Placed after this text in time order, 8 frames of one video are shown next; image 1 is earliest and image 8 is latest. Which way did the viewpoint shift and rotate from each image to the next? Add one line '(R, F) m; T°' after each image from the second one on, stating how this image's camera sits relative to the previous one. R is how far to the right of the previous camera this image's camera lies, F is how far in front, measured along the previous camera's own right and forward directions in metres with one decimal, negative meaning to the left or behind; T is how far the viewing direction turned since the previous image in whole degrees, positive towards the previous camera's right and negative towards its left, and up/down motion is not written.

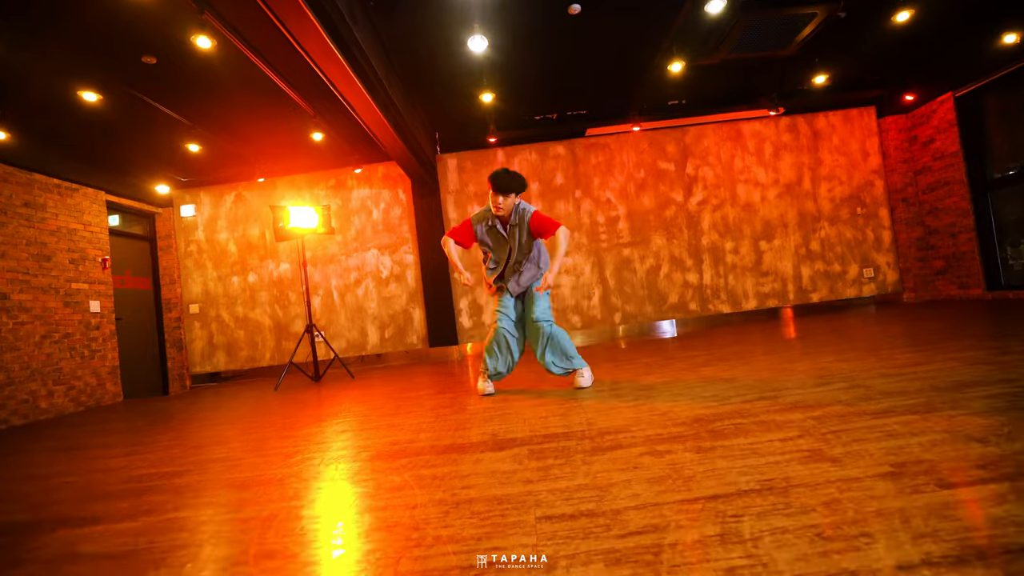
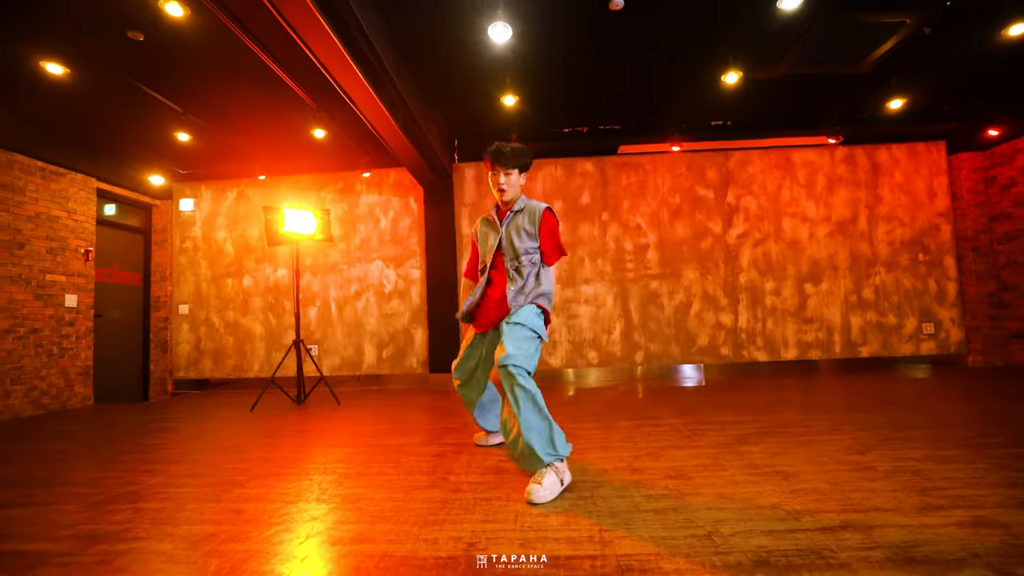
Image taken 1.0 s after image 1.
(+0.1, +0.5) m; -2°
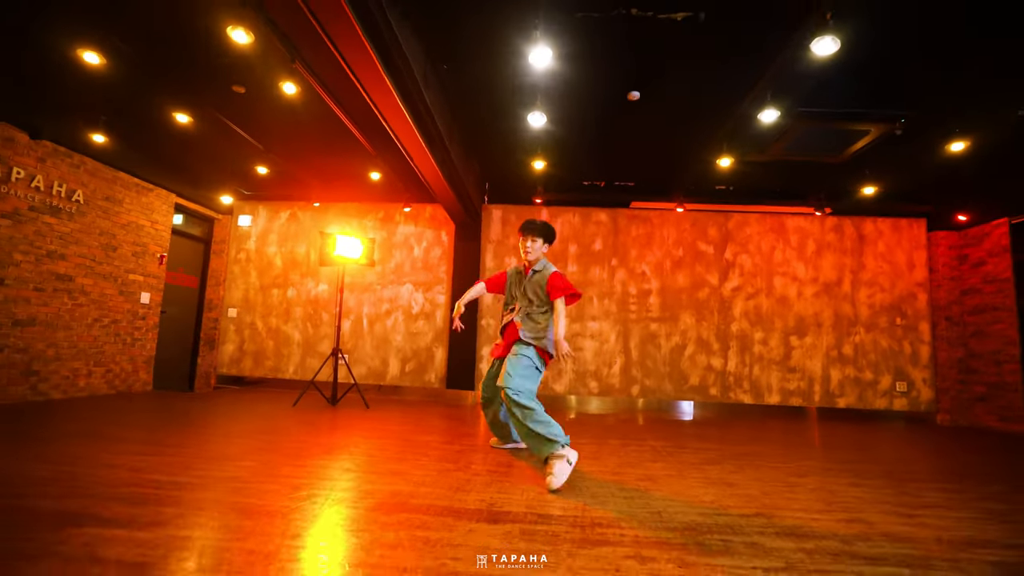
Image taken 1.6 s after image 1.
(-0.1, -0.7) m; -1°
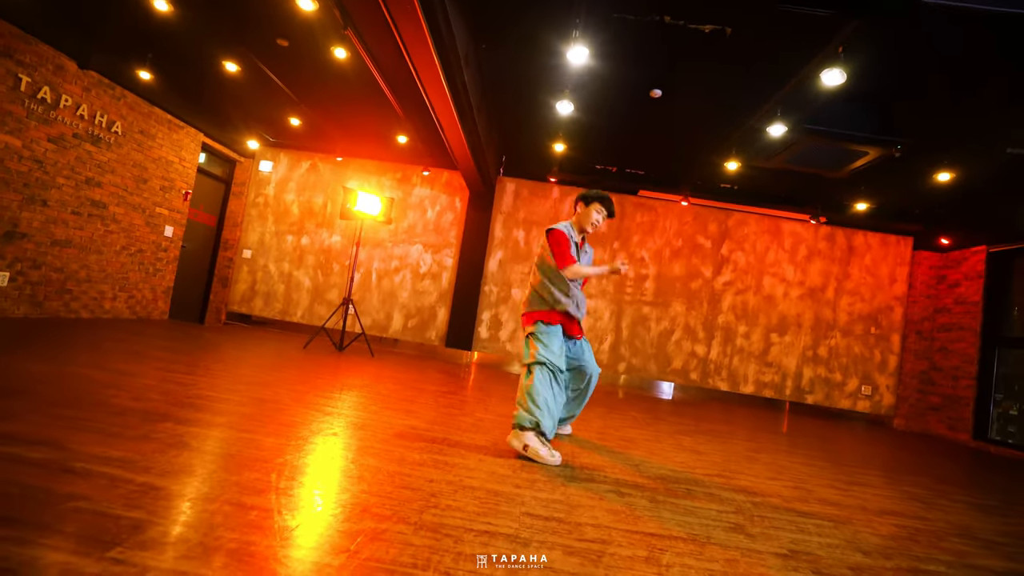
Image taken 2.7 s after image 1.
(-0.1, -0.3) m; +1°
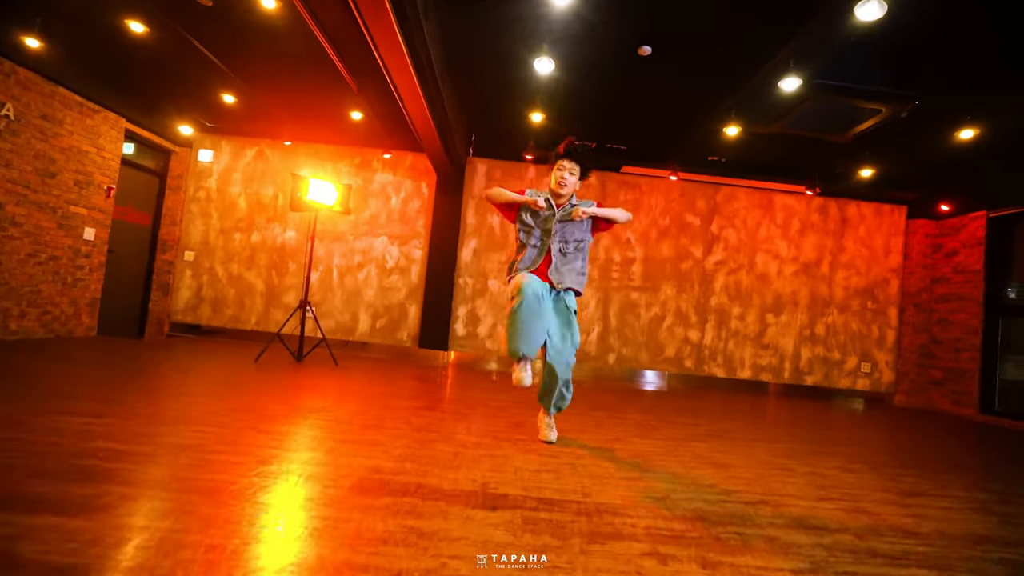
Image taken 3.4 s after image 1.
(0.0, +0.5) m; +3°
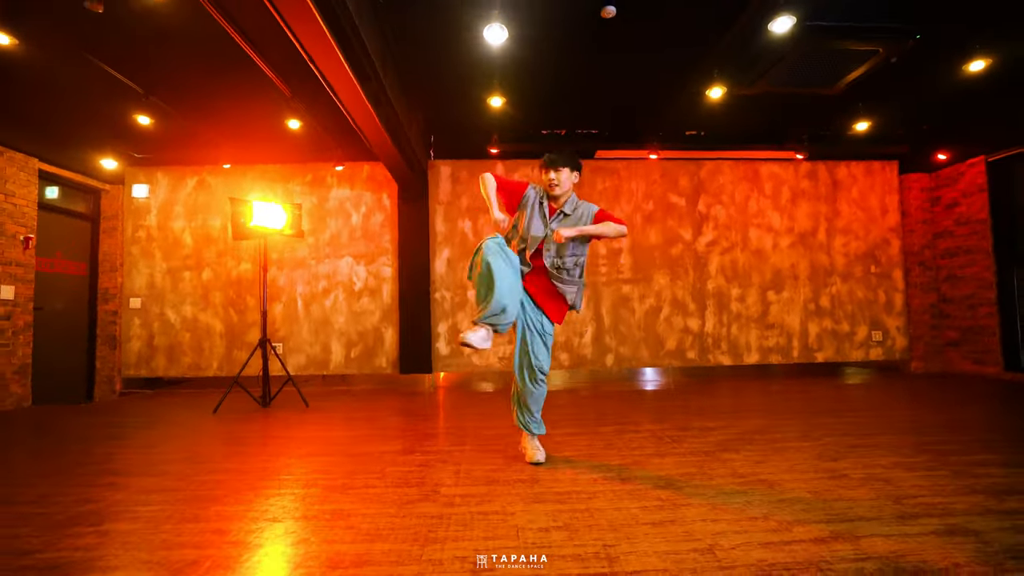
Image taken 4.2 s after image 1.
(0.0, +0.5) m; +2°
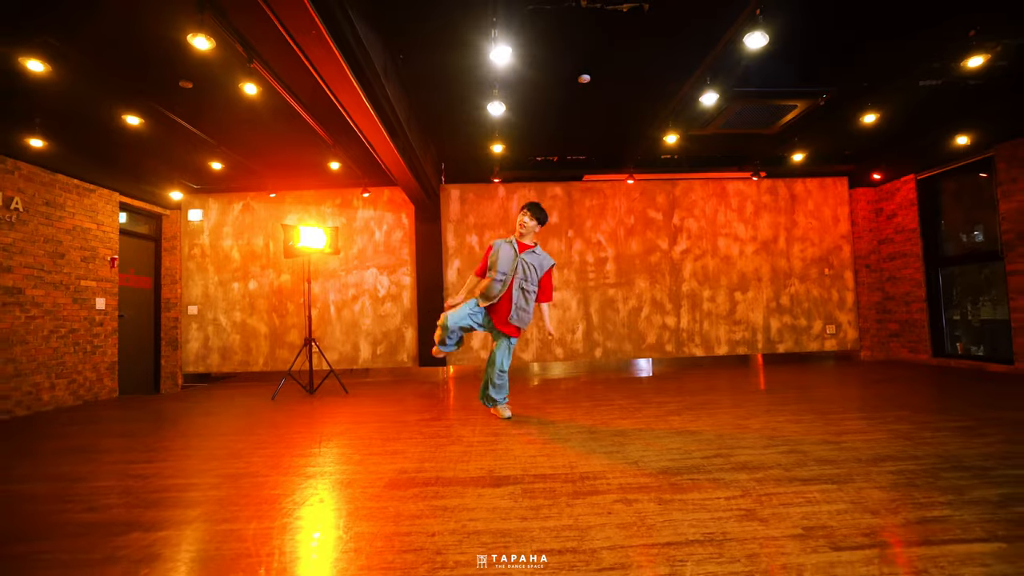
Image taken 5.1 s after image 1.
(0.0, -0.9) m; -1°
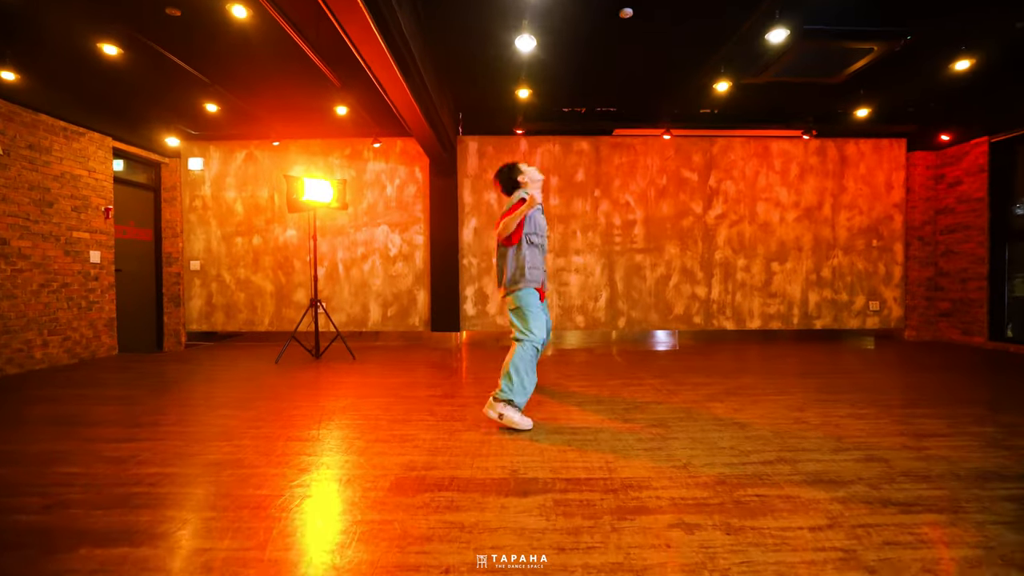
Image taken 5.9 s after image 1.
(-0.1, +0.4) m; -1°
